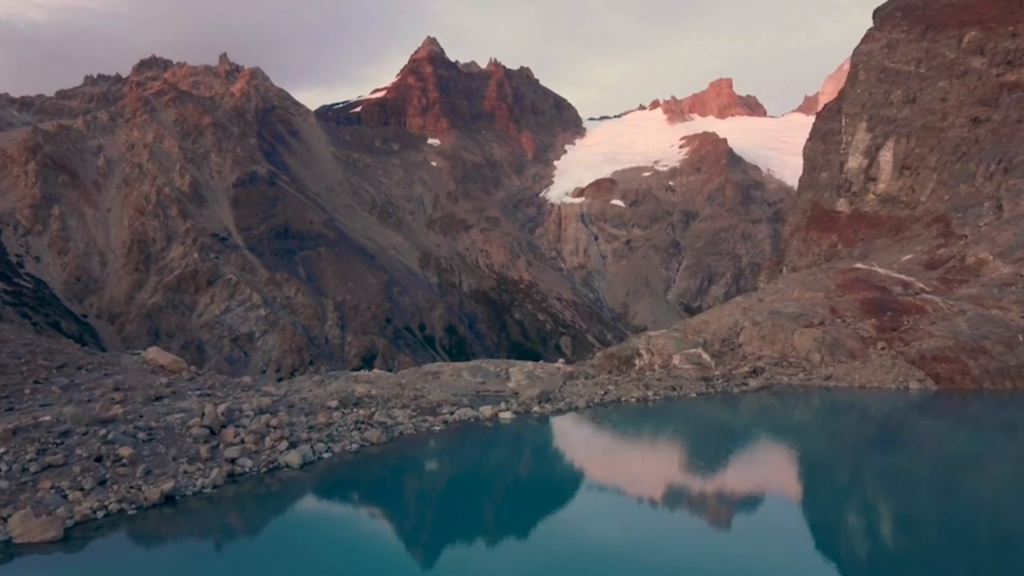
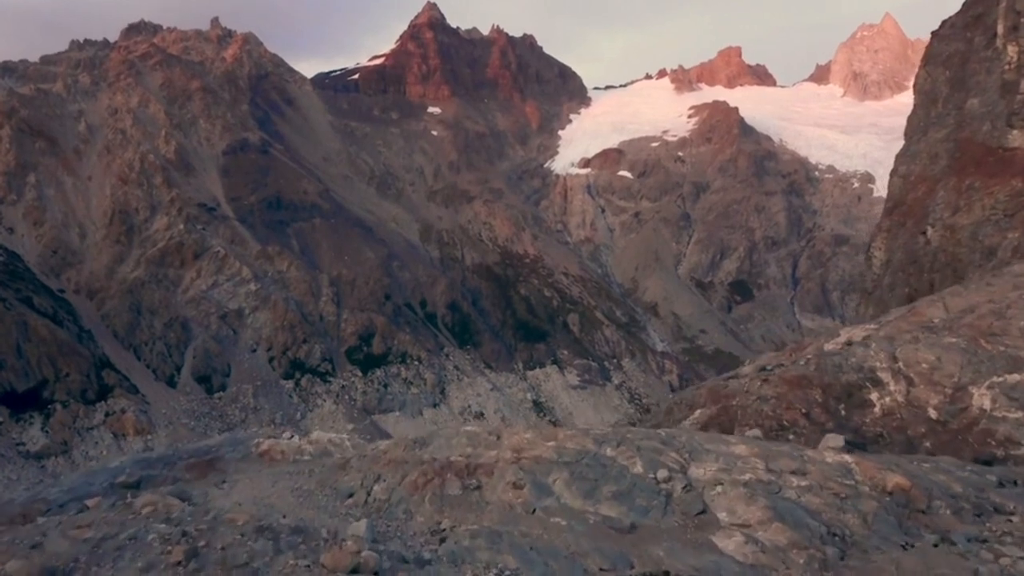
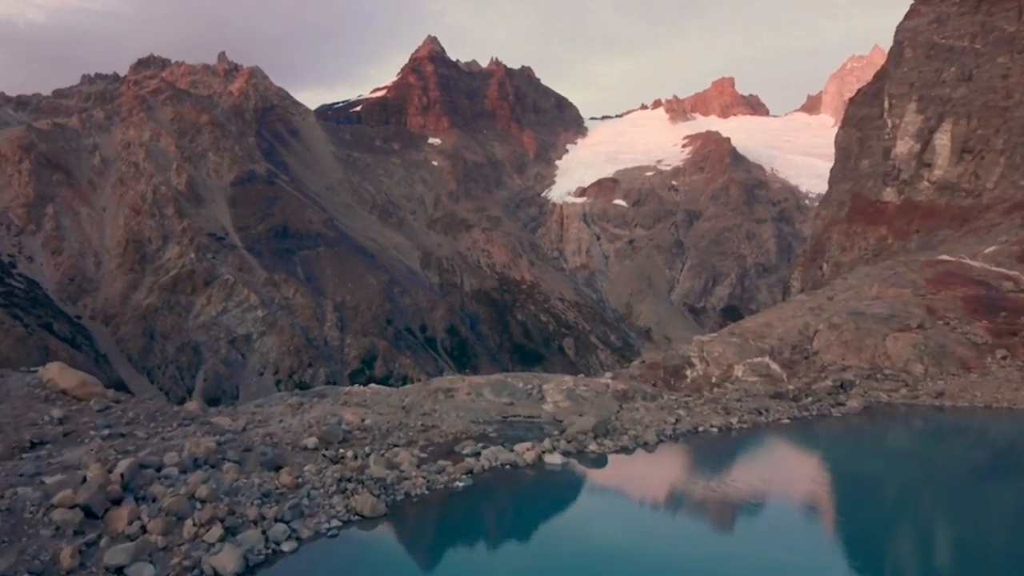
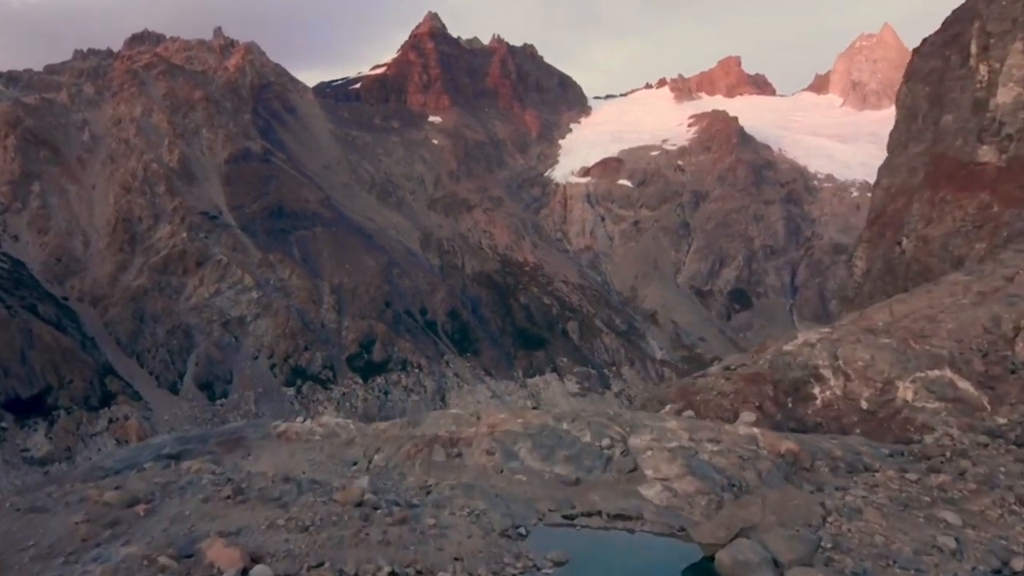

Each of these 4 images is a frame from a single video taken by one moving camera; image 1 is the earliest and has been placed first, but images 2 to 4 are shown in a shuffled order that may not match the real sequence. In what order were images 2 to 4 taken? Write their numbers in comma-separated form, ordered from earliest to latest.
3, 4, 2
